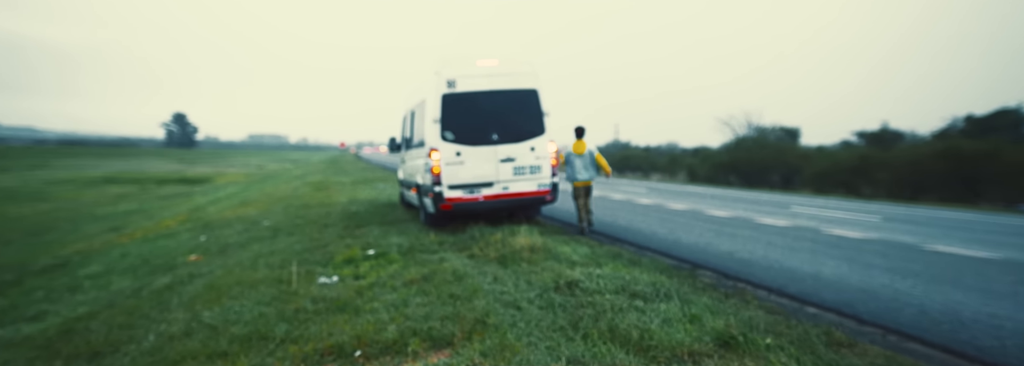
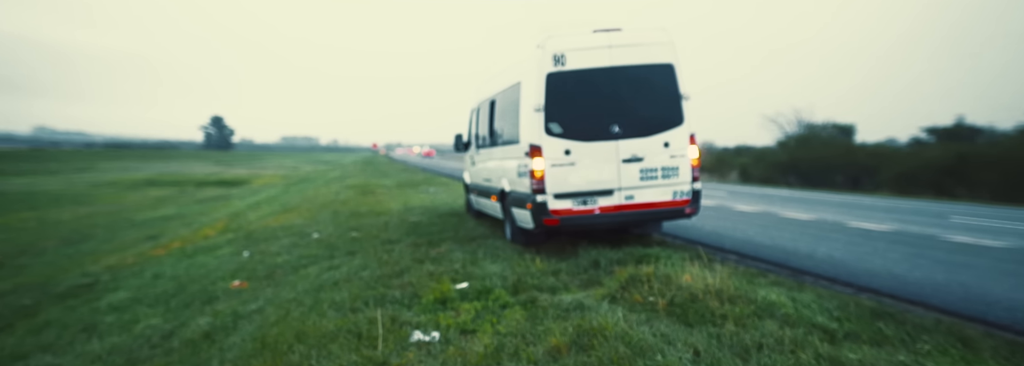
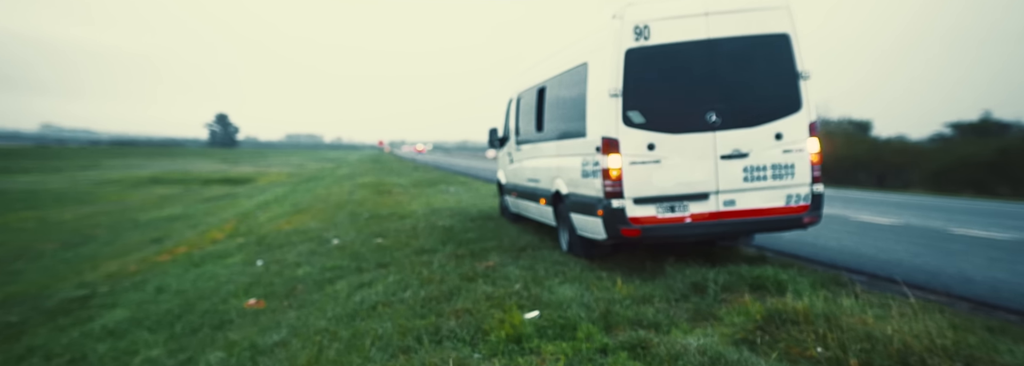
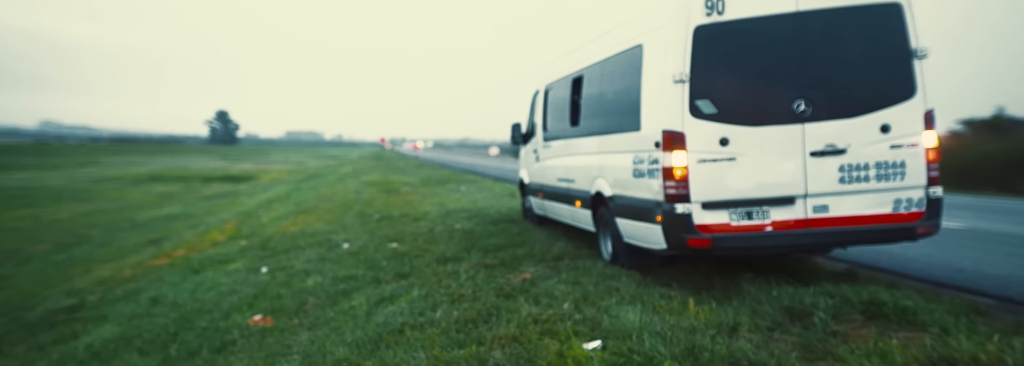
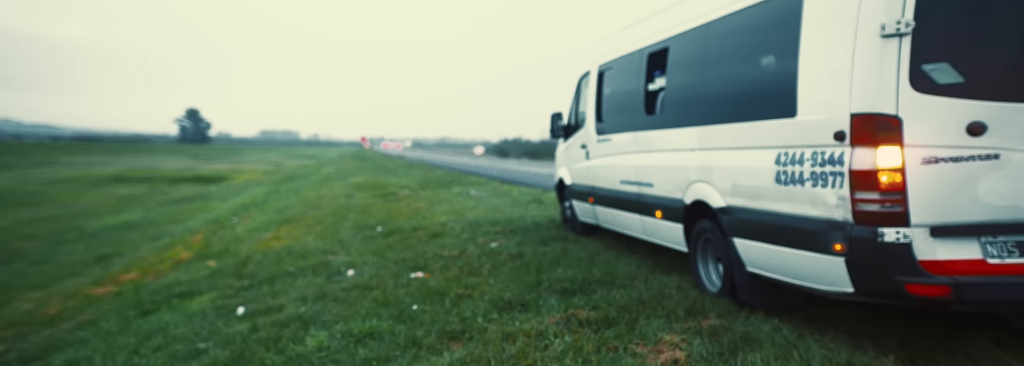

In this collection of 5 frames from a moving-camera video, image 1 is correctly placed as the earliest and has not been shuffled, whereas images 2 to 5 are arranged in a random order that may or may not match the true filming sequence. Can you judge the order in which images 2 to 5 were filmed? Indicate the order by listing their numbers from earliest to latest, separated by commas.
2, 3, 4, 5
